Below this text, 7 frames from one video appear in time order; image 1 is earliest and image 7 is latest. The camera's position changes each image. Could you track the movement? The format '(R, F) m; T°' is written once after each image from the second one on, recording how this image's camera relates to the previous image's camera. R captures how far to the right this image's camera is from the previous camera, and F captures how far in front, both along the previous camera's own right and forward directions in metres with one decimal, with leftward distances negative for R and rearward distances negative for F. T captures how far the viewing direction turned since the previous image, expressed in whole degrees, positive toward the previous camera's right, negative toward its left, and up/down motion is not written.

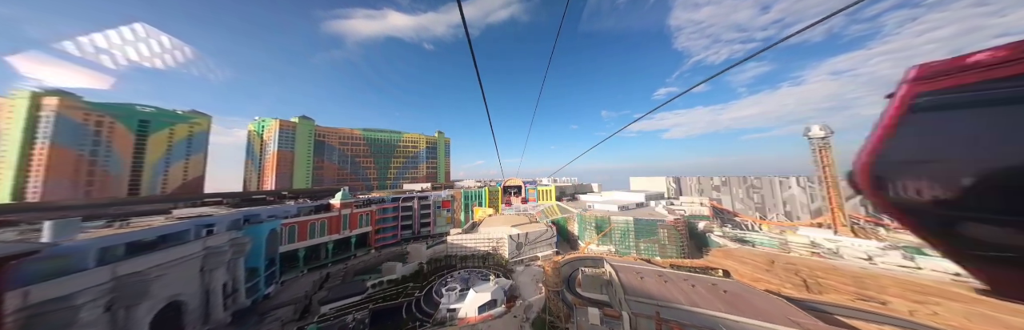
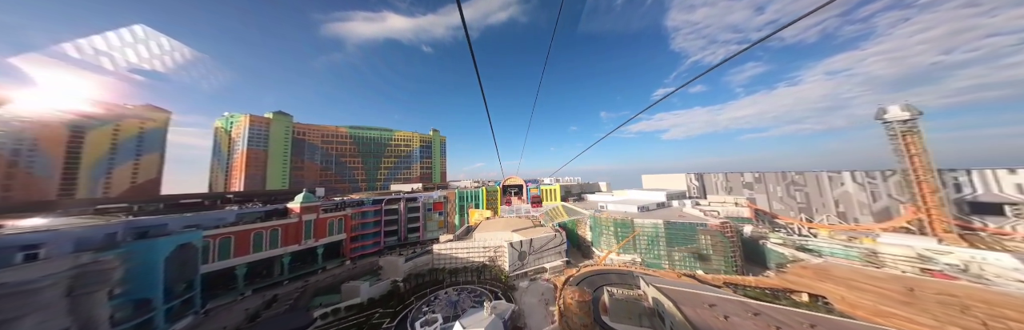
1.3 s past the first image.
(-0.2, +4.3) m; 0°
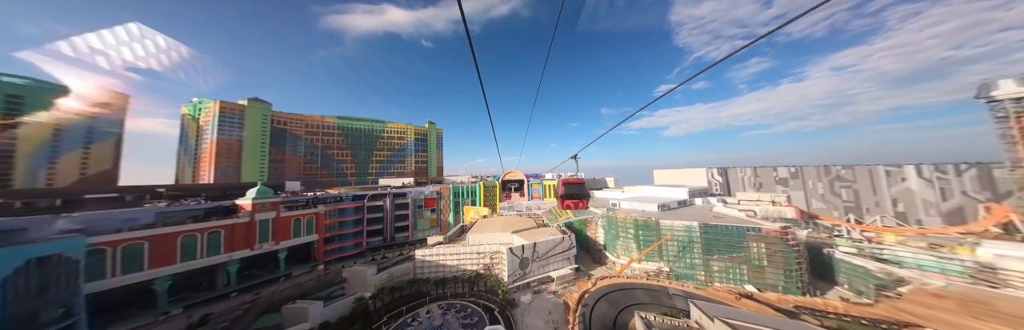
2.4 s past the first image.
(0.0, +3.5) m; 0°
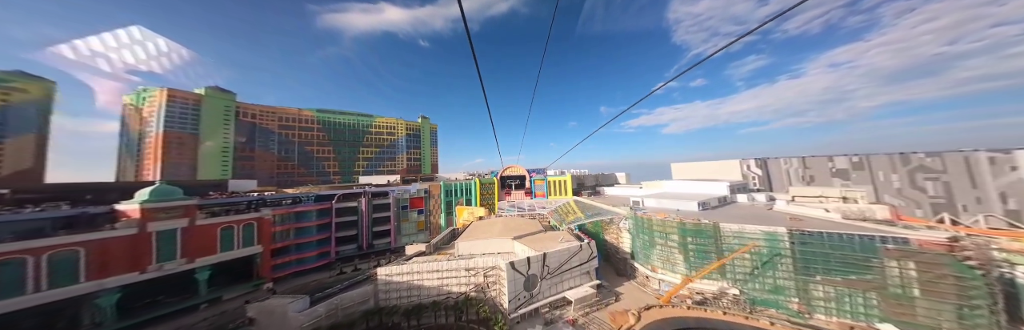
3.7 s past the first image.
(-0.1, +4.4) m; 0°
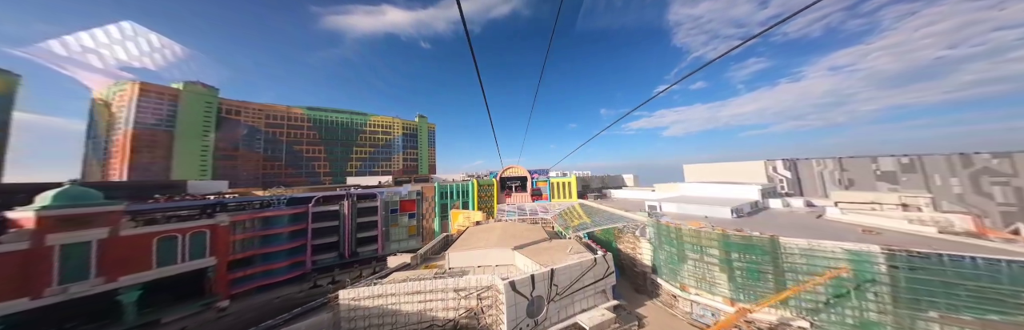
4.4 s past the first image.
(0.0, +2.3) m; 0°
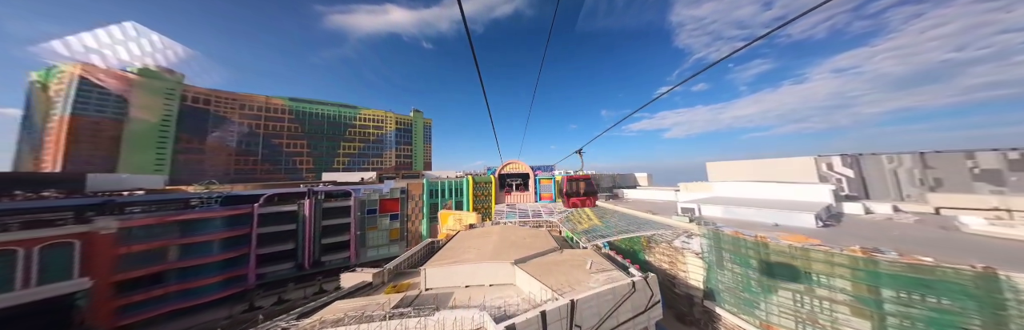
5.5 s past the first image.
(0.0, +3.7) m; 0°
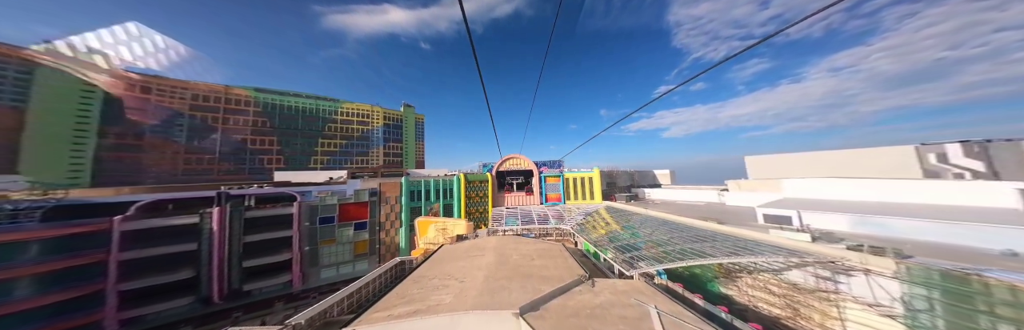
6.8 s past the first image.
(-0.1, +4.7) m; 0°
